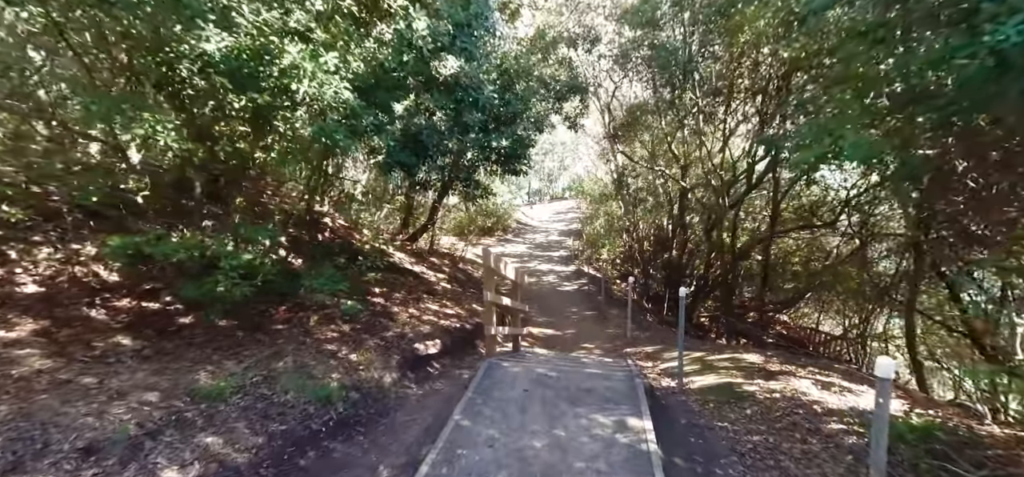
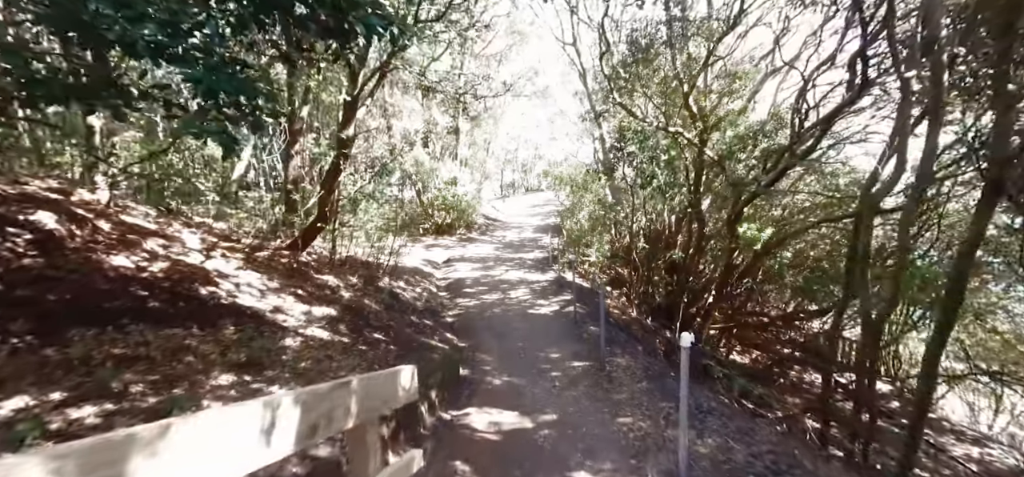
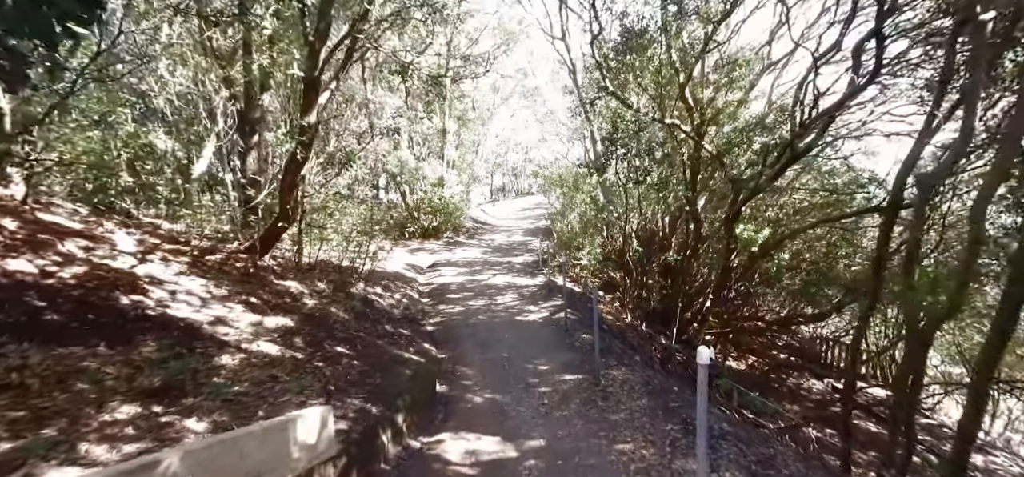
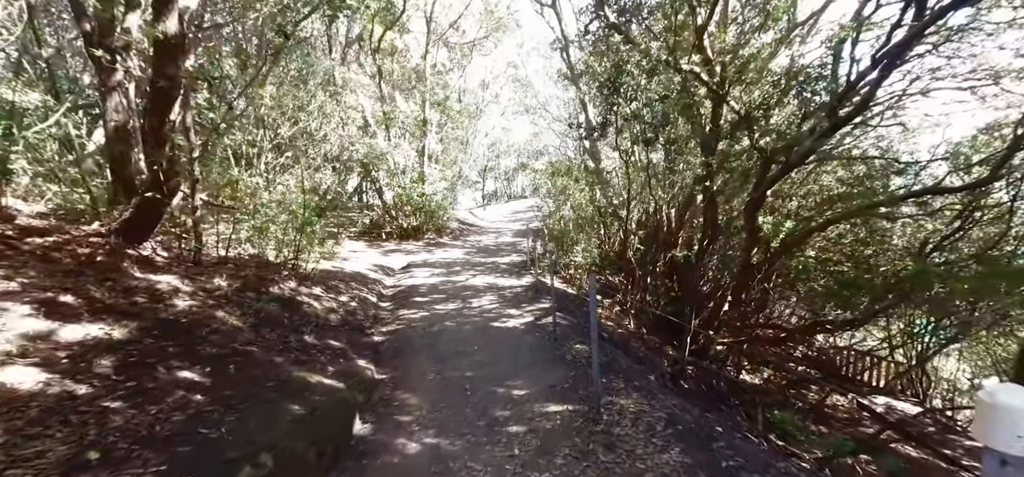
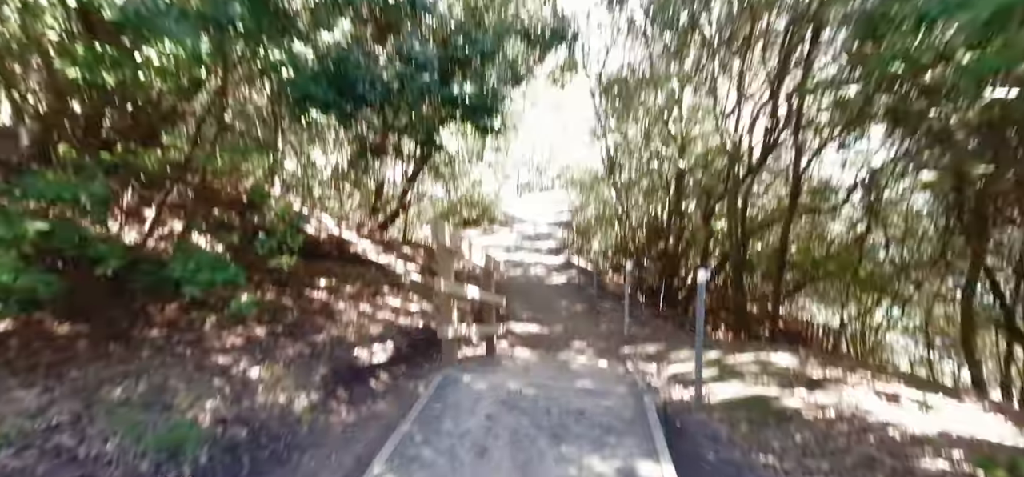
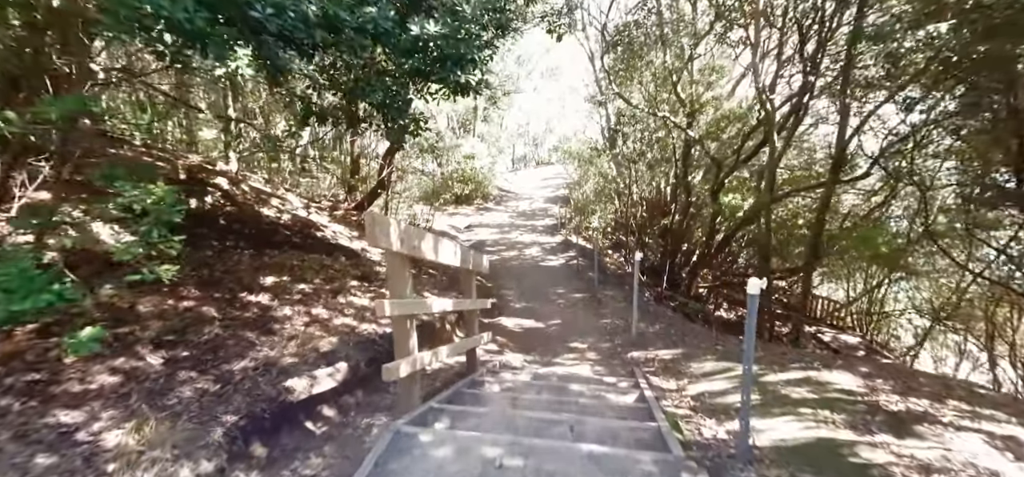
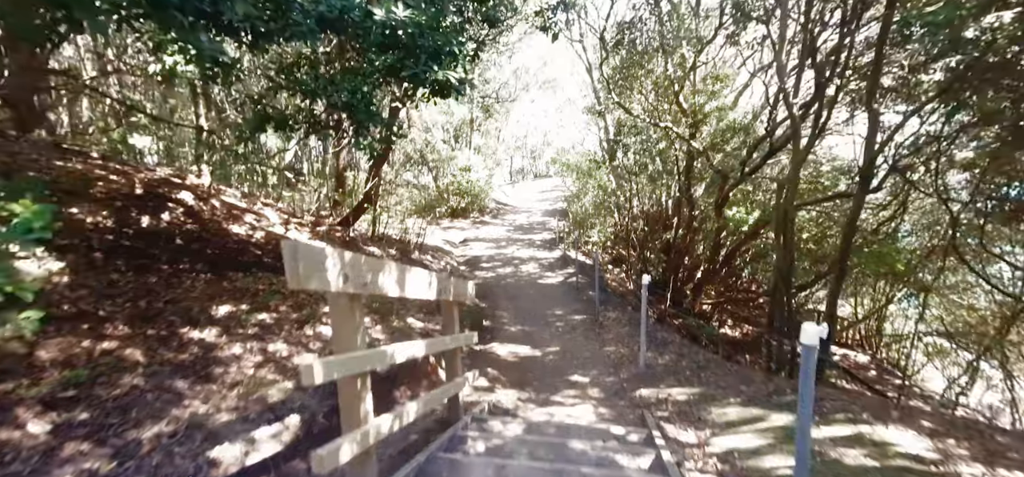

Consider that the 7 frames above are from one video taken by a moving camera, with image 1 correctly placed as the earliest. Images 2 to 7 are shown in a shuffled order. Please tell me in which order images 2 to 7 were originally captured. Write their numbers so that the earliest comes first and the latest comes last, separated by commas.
5, 6, 7, 2, 3, 4
